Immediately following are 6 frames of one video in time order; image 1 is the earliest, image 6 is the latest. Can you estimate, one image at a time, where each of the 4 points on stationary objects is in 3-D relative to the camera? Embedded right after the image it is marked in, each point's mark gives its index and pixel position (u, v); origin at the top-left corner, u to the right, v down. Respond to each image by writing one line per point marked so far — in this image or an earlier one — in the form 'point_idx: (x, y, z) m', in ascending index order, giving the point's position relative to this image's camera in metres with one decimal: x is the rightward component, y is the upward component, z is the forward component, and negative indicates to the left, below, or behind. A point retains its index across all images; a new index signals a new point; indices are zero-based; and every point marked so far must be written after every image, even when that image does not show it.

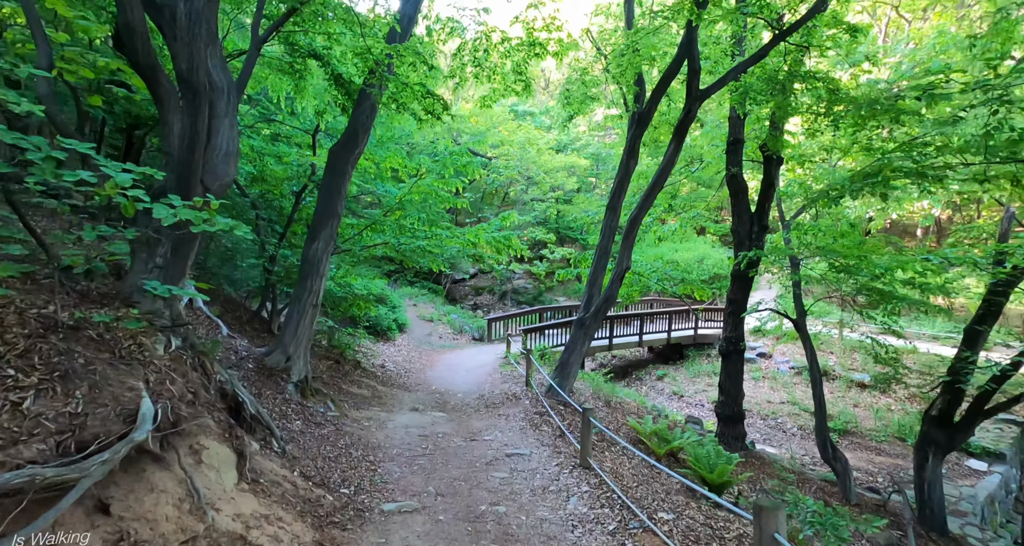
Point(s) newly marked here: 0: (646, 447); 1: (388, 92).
0: (+2.0, -2.6, +9.2) m
1: (-1.6, +2.4, +8.2) m
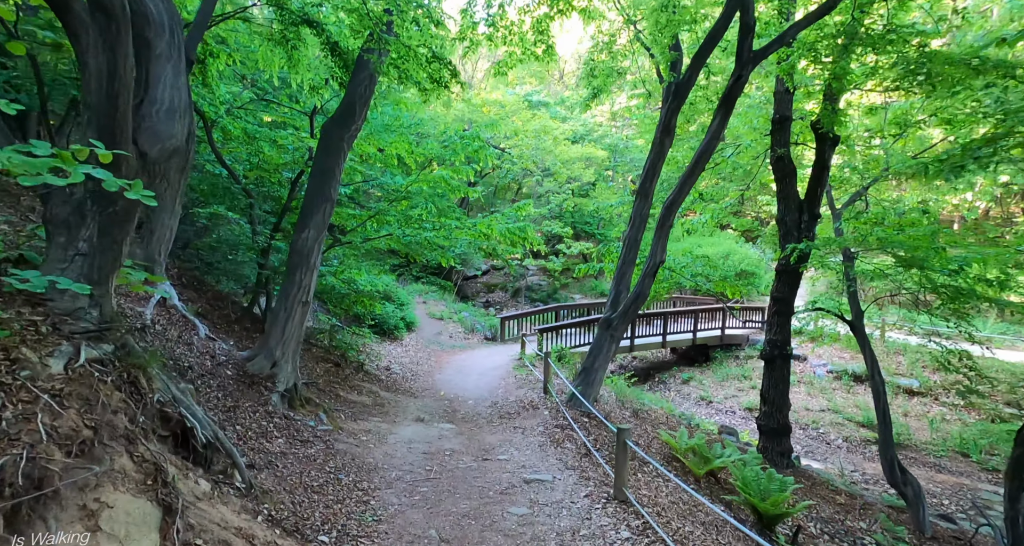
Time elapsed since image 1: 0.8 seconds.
0: (+2.2, -2.5, +8.1) m
1: (-1.4, +2.4, +7.1) m
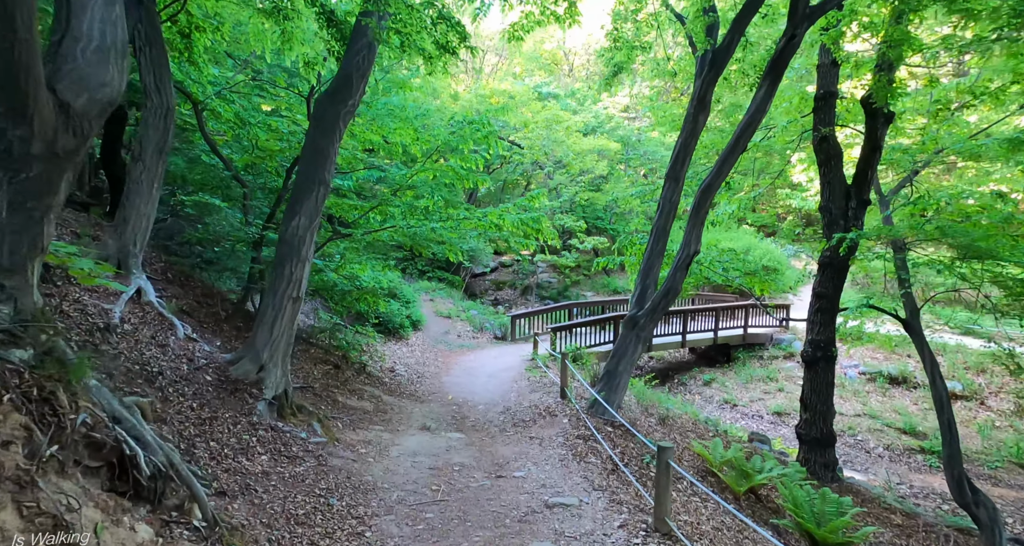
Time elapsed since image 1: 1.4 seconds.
0: (+2.4, -2.4, +7.2) m
1: (-1.2, +2.5, +6.3) m
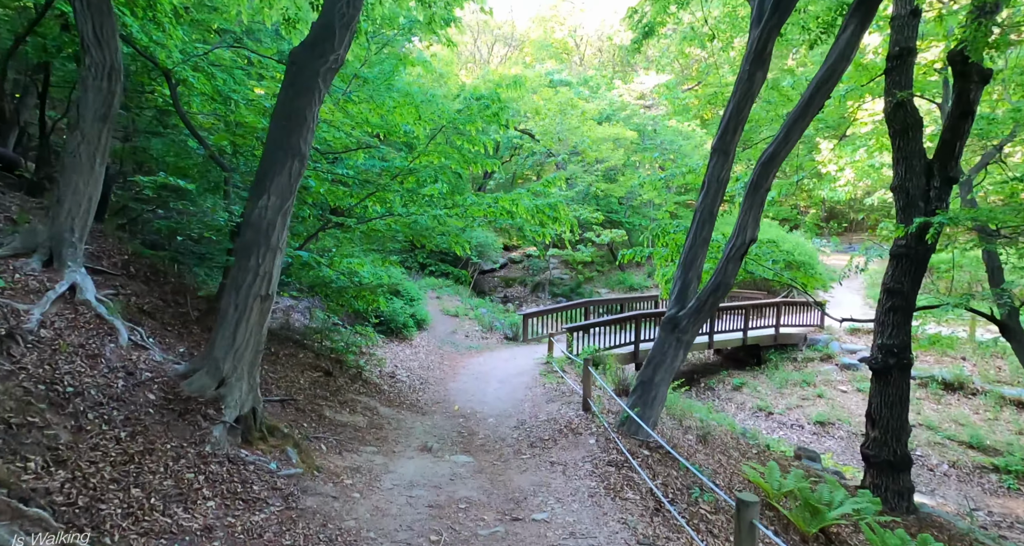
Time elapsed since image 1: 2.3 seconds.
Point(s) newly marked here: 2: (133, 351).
0: (+2.5, -2.3, +6.0) m
1: (-1.1, +2.6, +5.1) m
2: (-3.1, -0.6, +5.1) m
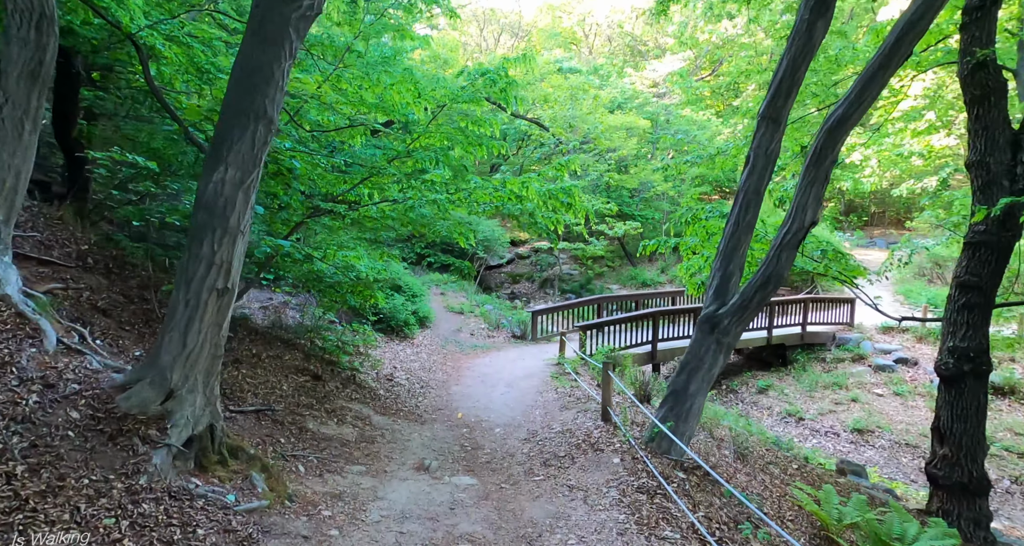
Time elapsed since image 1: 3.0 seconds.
0: (+2.6, -2.2, +5.0) m
1: (-1.0, +2.7, +4.1) m
2: (-3.0, -0.6, +4.2) m
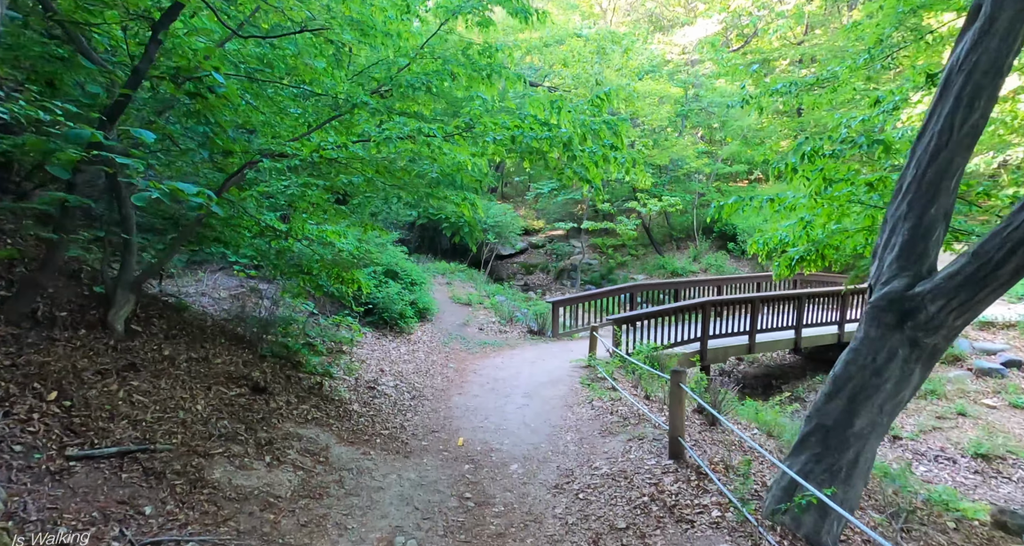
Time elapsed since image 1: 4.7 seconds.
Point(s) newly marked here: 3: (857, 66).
0: (+2.8, -2.0, +2.6) m
1: (-0.9, +2.9, +1.7) m
2: (-2.9, -0.3, +1.8) m
3: (+3.7, +2.2, +6.8) m
